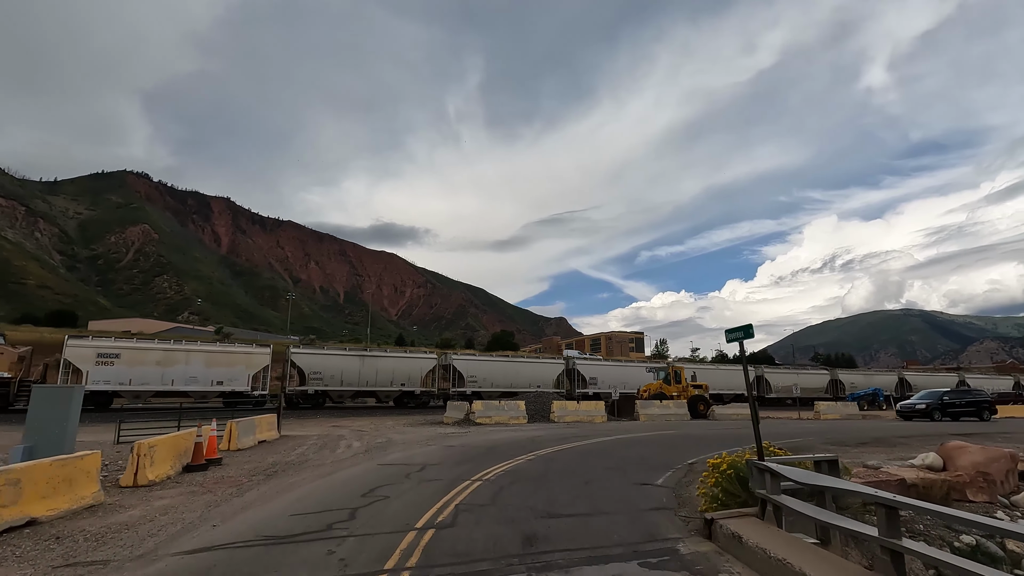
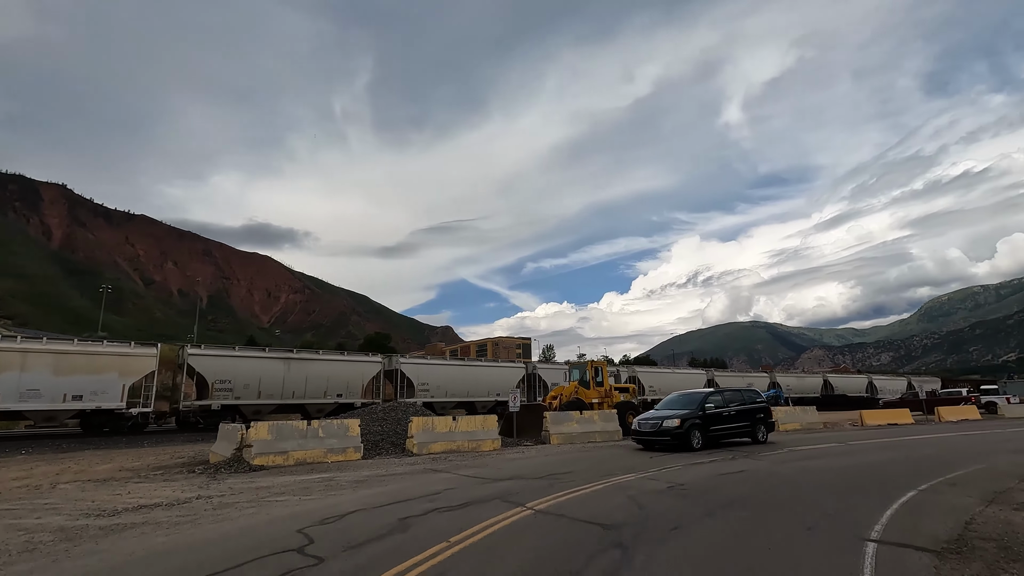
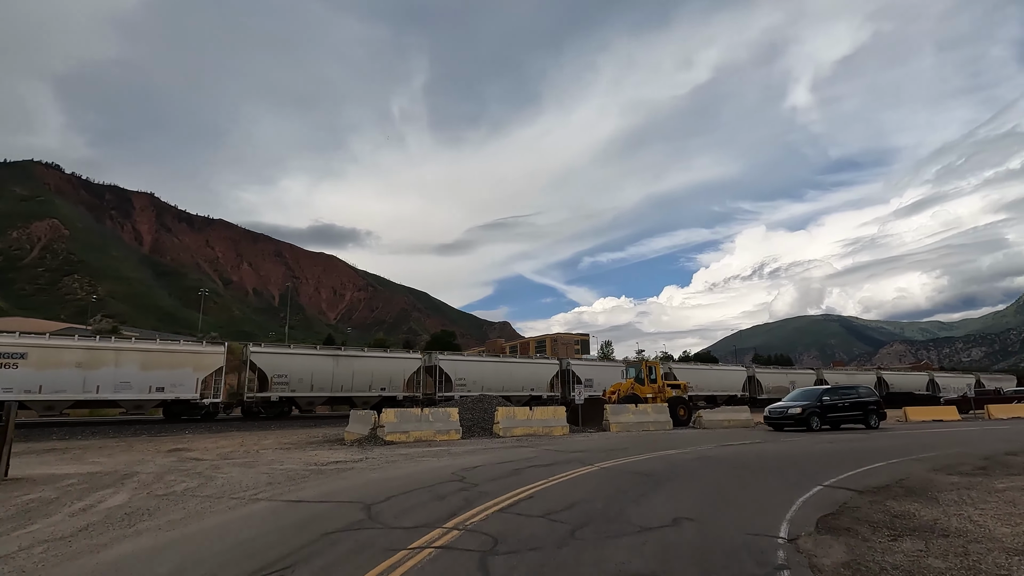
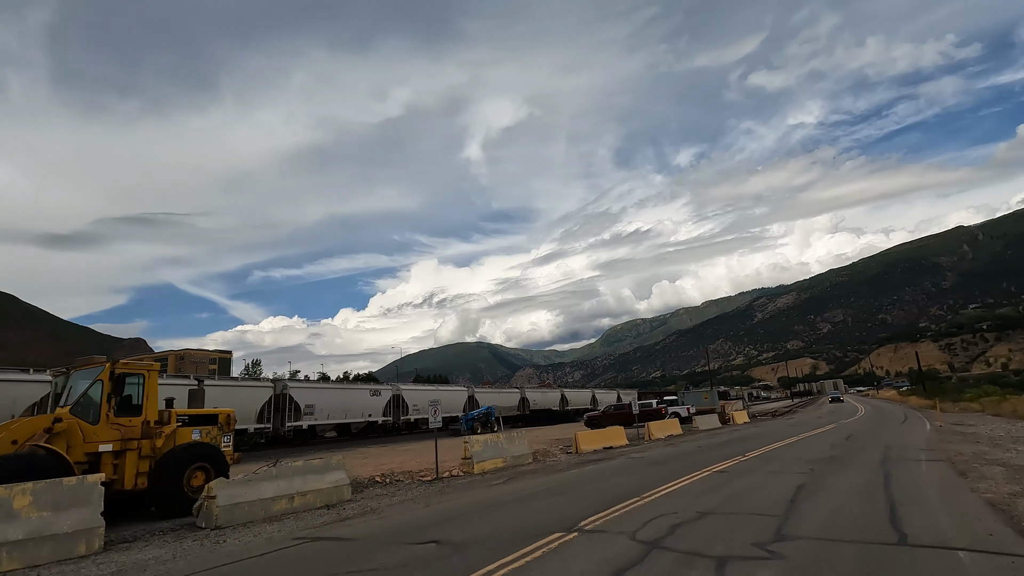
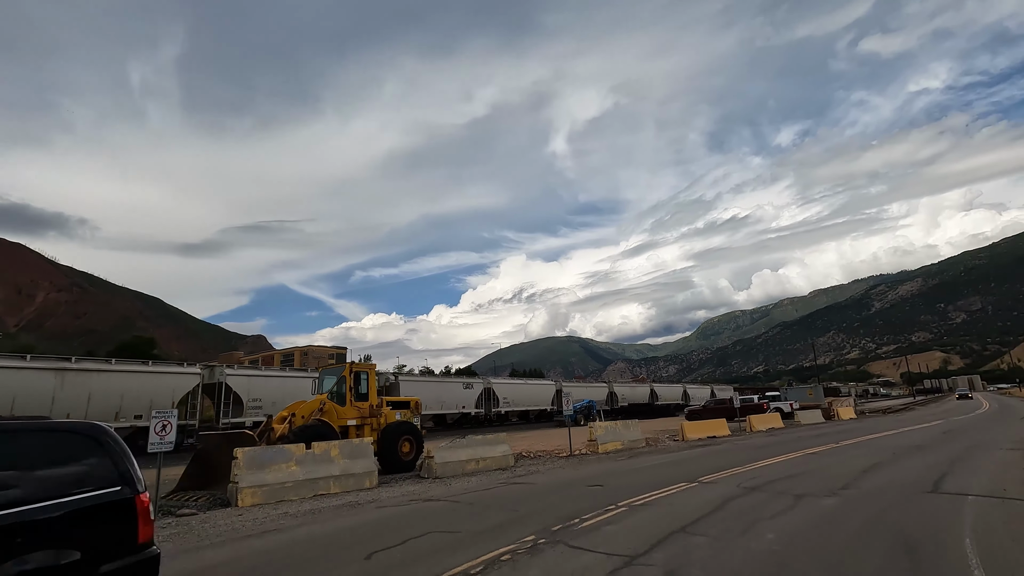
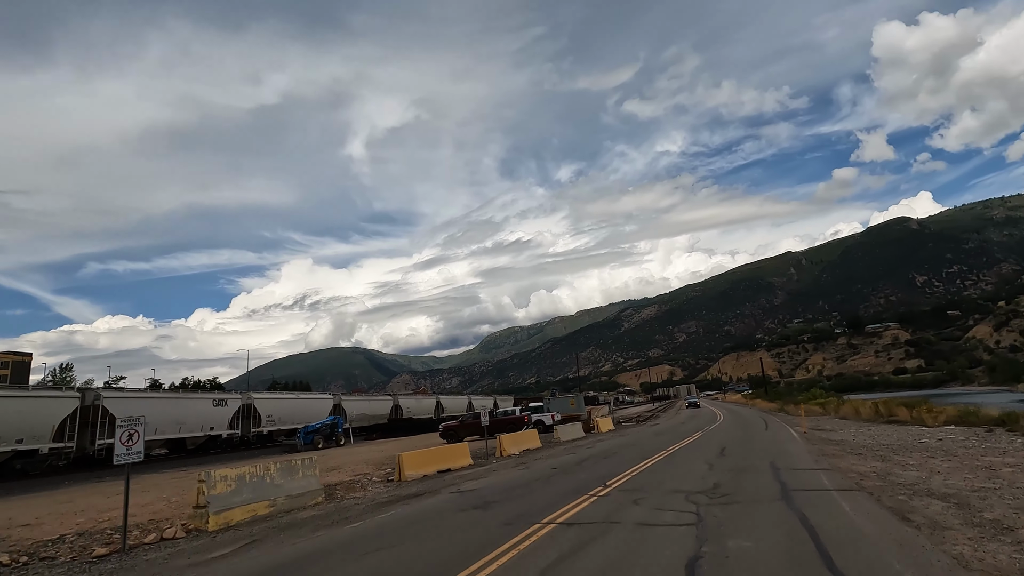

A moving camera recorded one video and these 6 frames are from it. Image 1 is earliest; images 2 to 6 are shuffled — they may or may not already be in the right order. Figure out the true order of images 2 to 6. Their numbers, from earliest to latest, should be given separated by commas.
3, 2, 5, 4, 6
